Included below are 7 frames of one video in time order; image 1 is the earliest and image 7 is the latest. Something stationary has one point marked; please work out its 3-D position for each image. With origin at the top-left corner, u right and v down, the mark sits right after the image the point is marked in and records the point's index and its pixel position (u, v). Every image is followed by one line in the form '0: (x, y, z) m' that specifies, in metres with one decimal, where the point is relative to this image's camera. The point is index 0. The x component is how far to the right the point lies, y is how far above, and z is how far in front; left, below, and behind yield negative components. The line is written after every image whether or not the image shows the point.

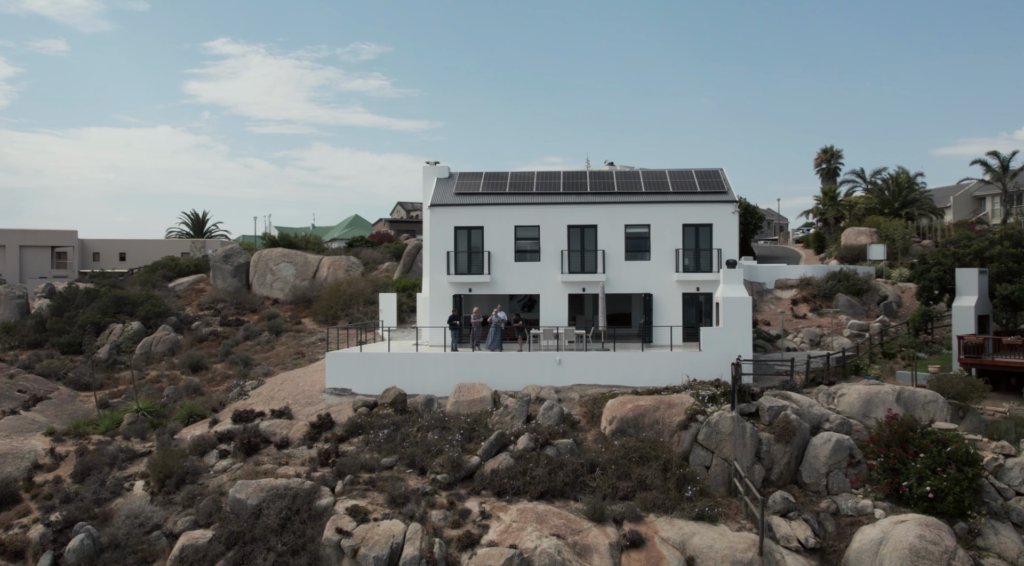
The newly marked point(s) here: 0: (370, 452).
0: (-3.9, -4.6, +19.7) m
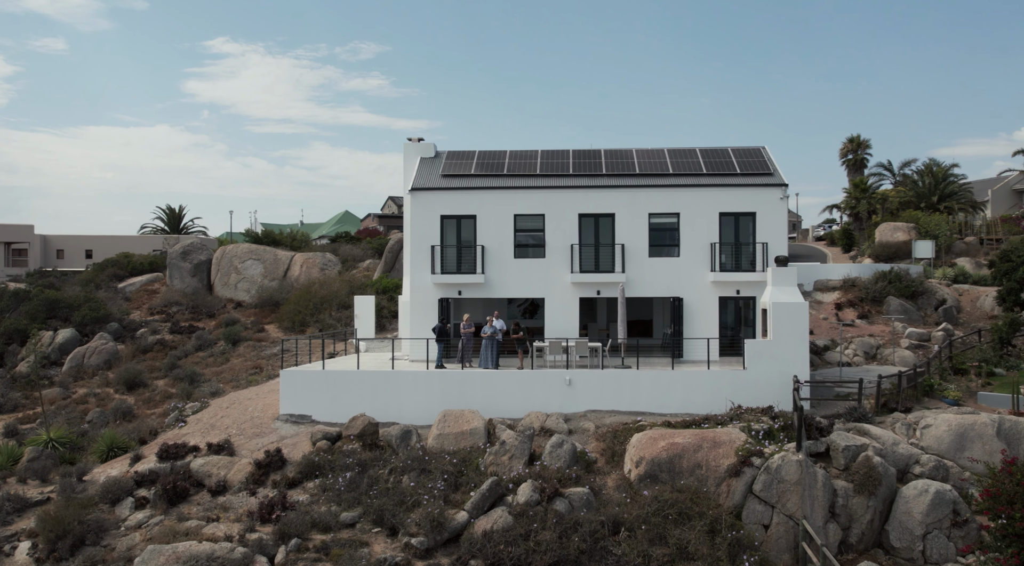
0: (-3.9, -4.7, +15.2) m
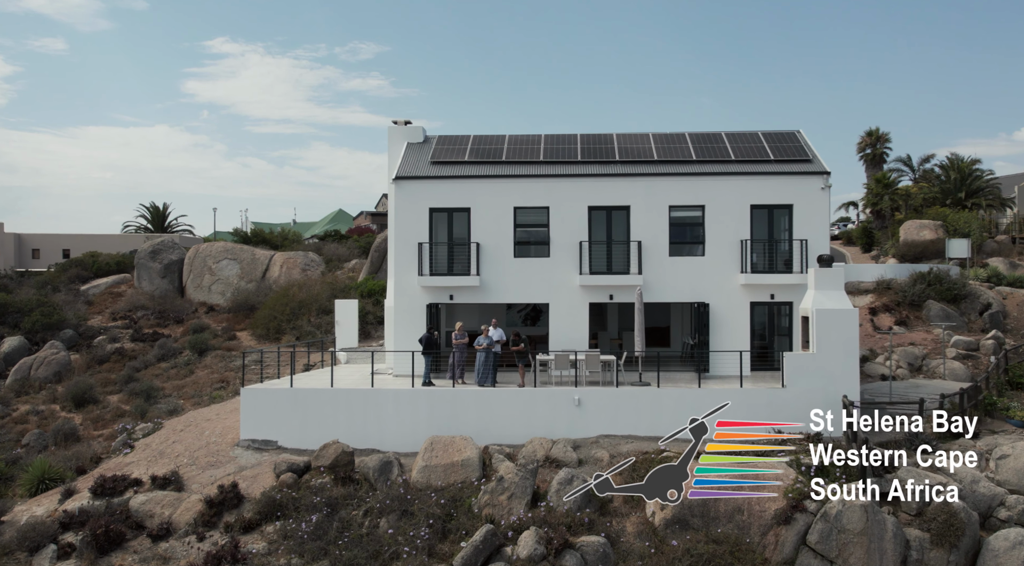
0: (-3.9, -4.7, +12.6) m
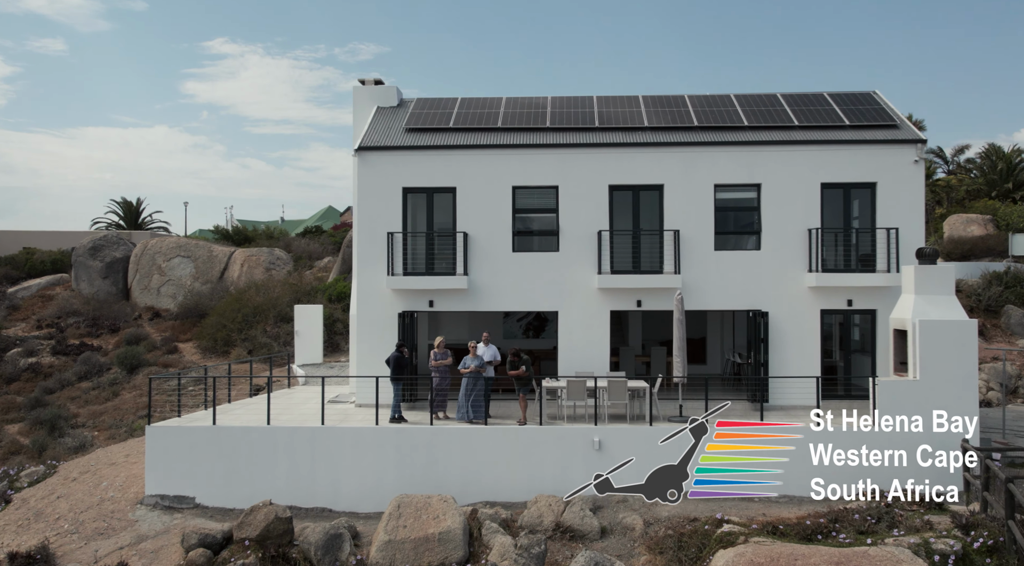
0: (-4.0, -4.8, +8.5) m
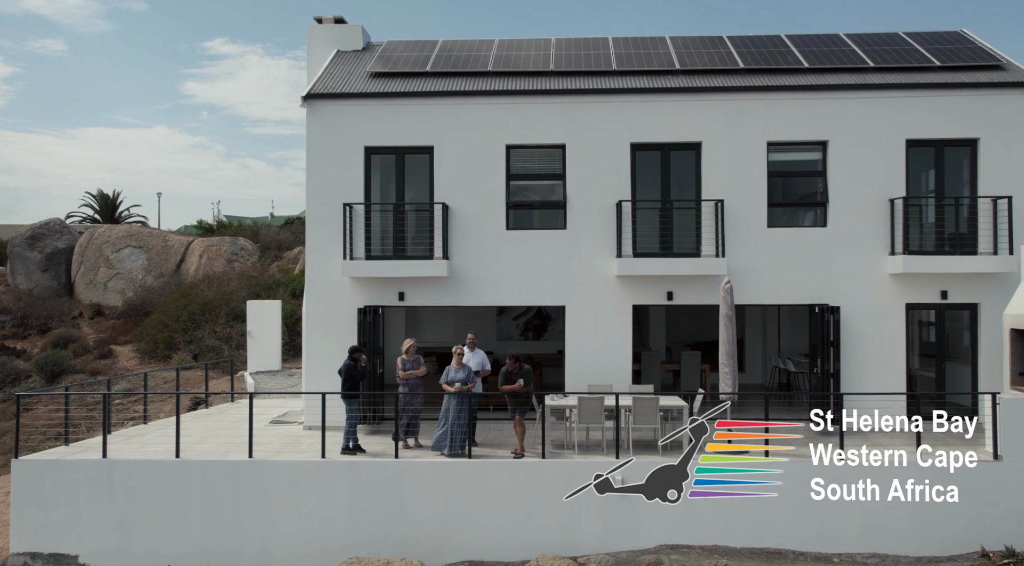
0: (-4.0, -4.6, +5.5) m
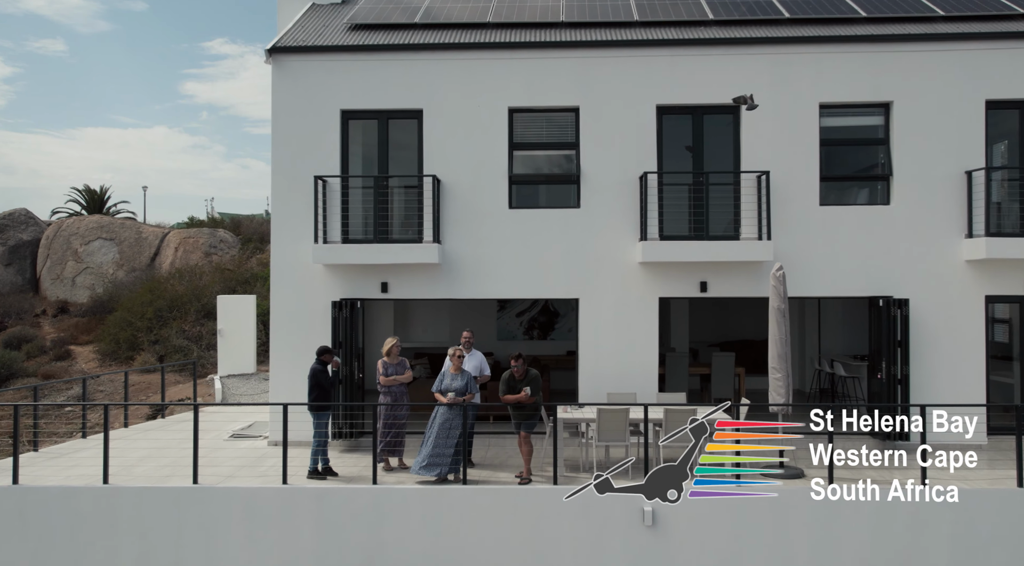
0: (-4.0, -4.4, +3.8) m
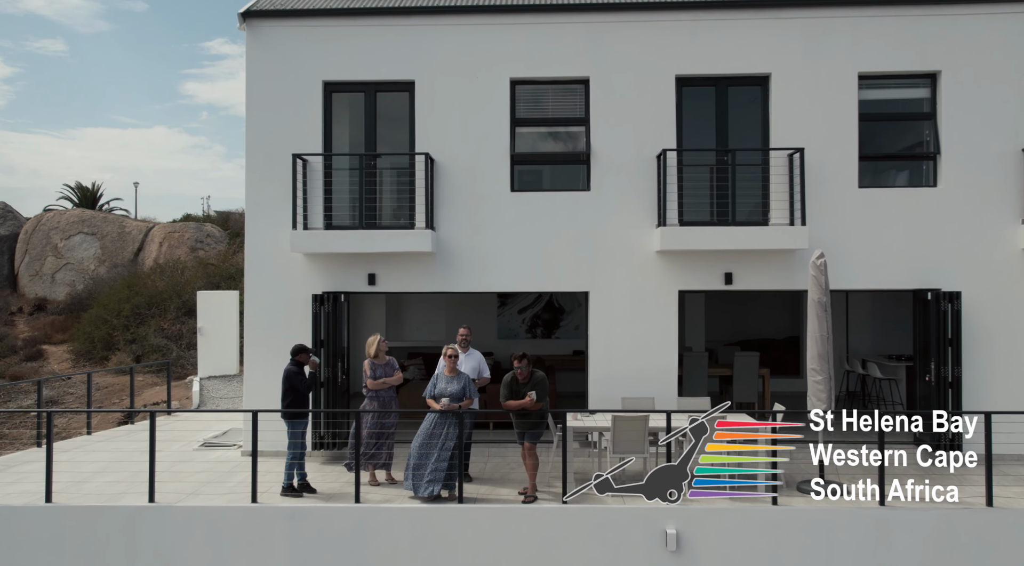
0: (-4.0, -4.3, +2.9) m
